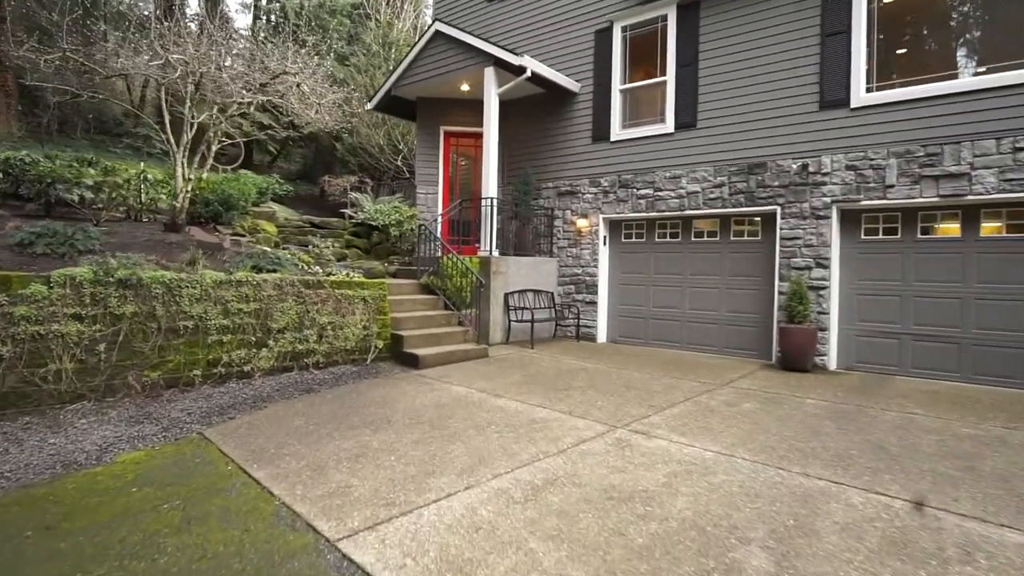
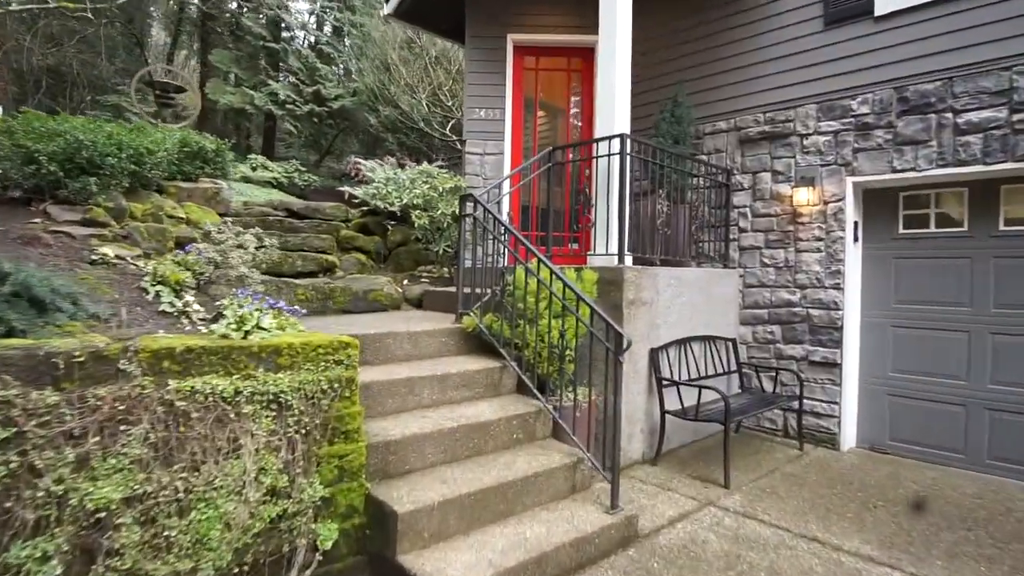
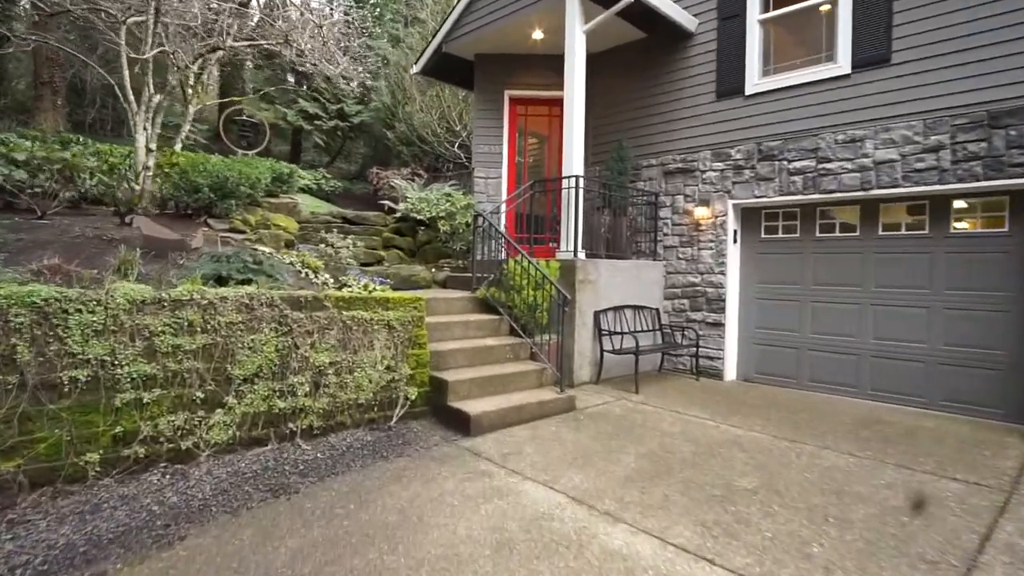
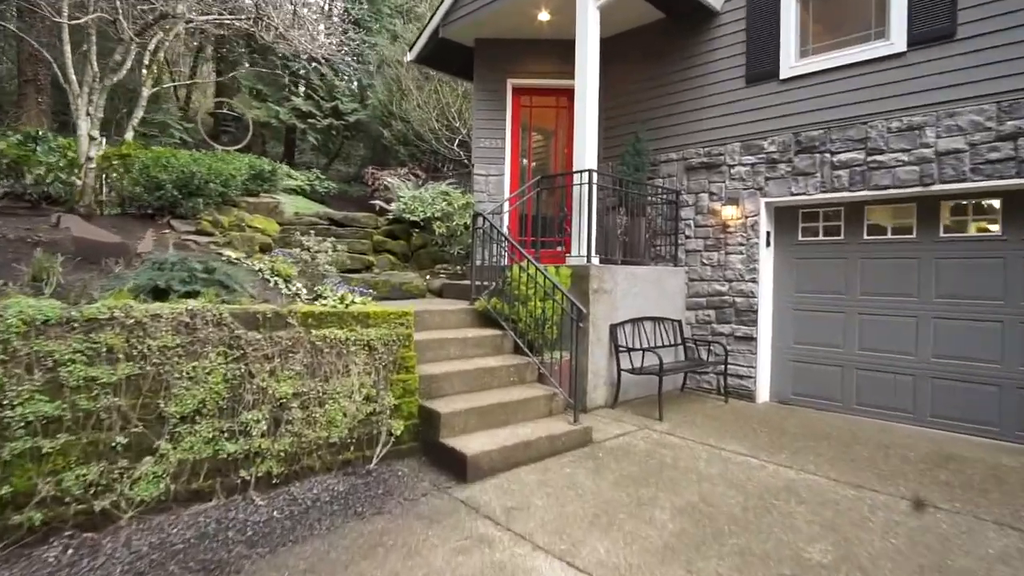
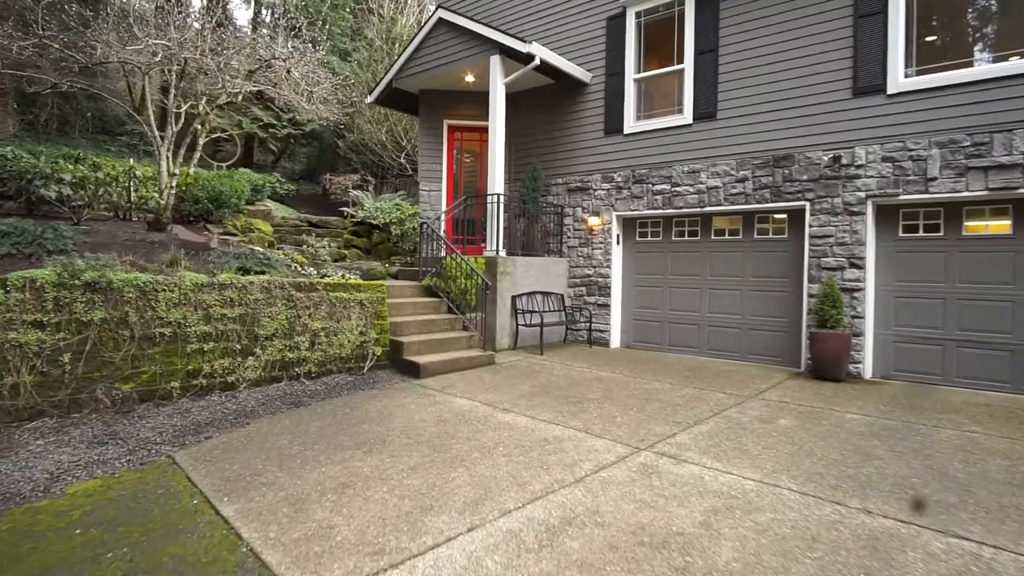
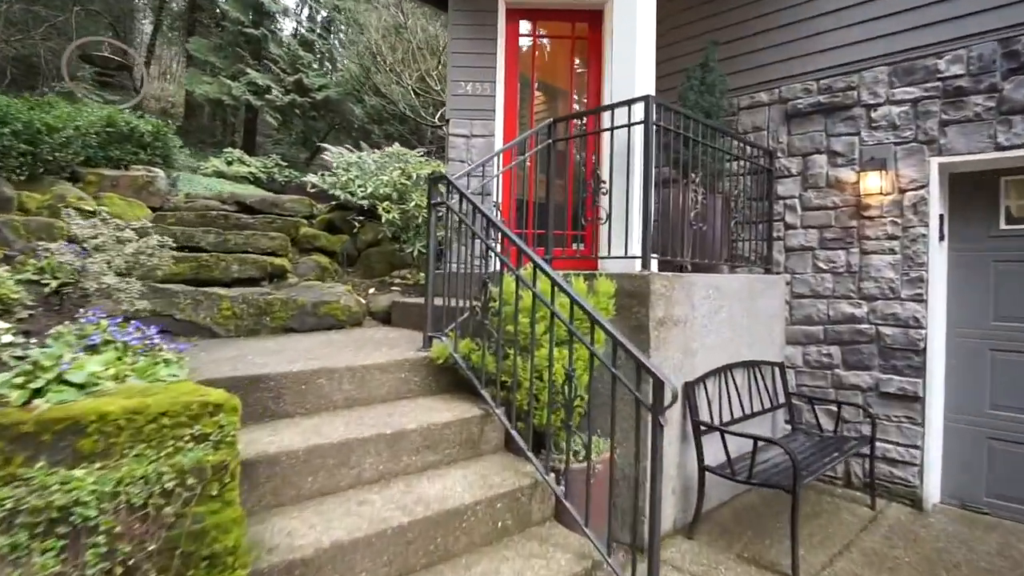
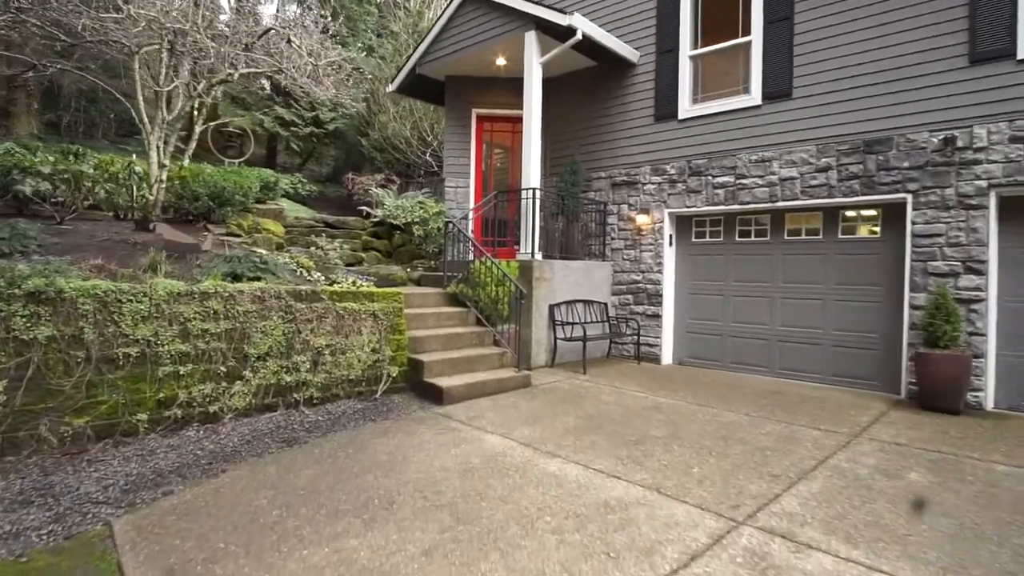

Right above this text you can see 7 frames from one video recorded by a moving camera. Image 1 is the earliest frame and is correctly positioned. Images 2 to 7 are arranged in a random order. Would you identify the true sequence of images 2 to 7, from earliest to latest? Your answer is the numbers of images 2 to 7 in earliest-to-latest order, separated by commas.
5, 7, 3, 4, 2, 6
